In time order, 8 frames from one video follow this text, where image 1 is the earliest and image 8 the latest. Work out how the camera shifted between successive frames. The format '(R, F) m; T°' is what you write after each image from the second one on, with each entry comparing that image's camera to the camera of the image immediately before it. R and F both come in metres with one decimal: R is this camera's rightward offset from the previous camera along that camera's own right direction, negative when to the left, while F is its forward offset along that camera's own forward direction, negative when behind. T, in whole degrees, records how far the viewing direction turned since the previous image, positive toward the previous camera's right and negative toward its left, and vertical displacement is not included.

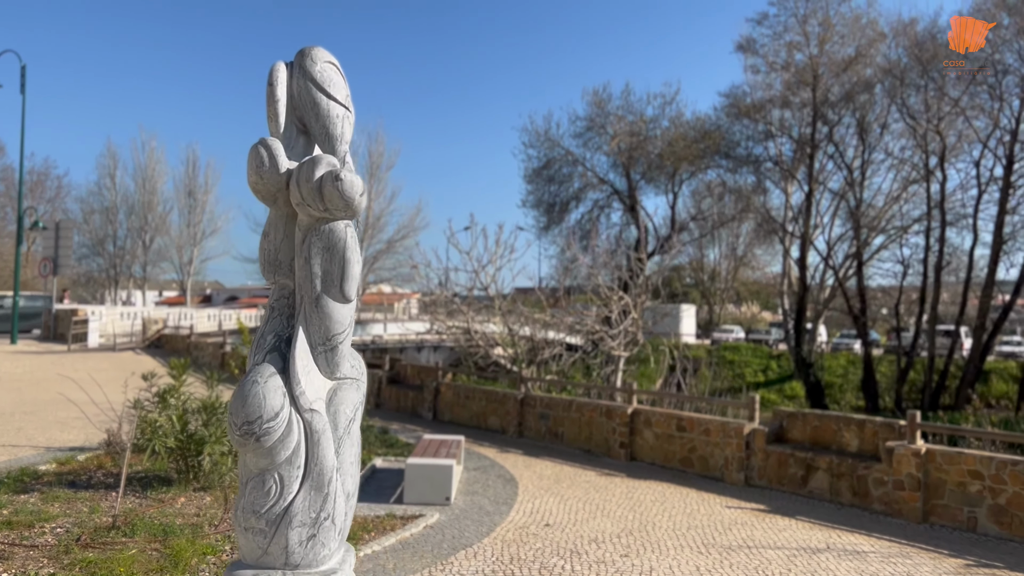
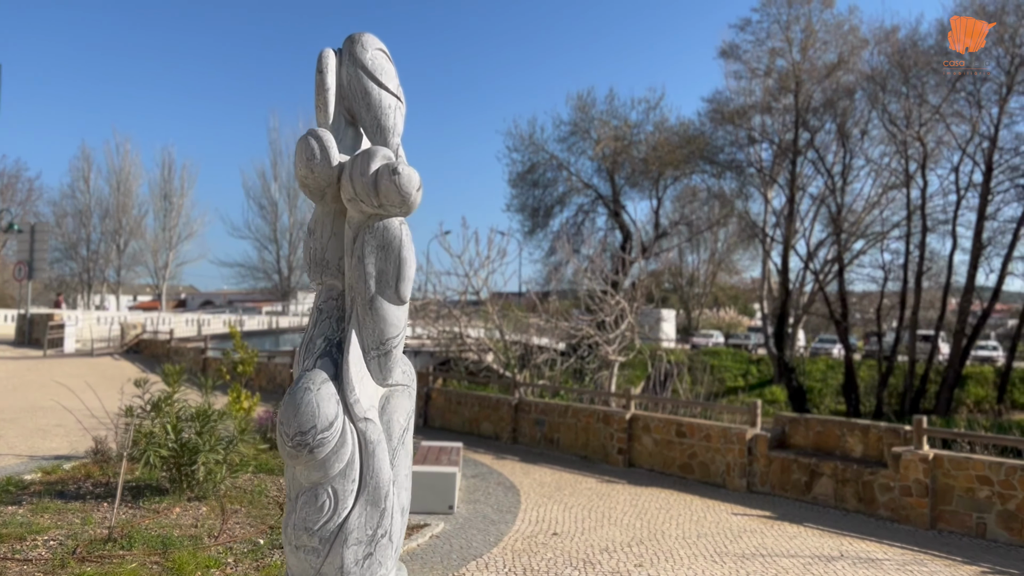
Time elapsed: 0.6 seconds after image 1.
(-0.3, +0.1) m; +2°
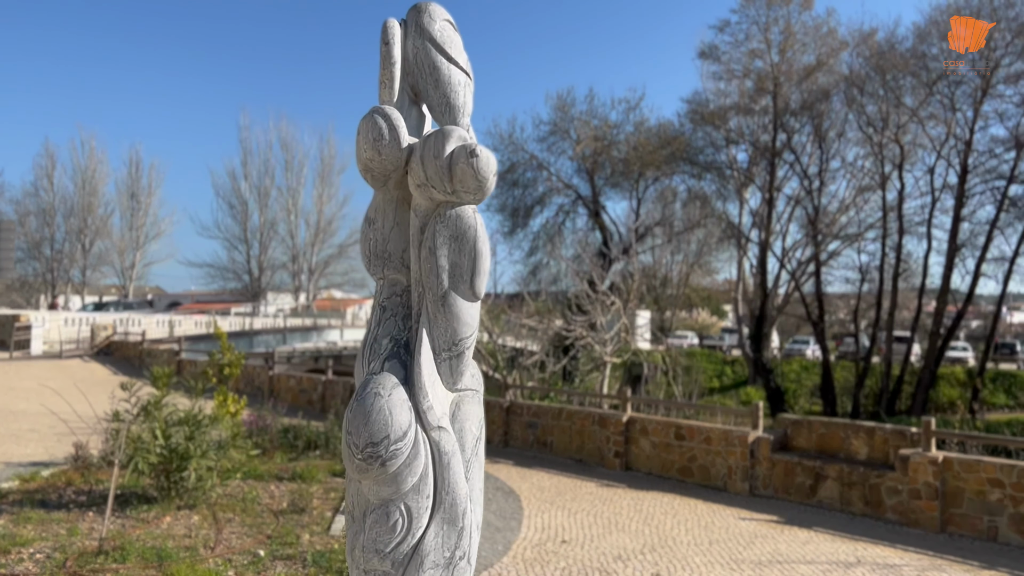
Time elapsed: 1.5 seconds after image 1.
(-0.3, +0.2) m; +2°
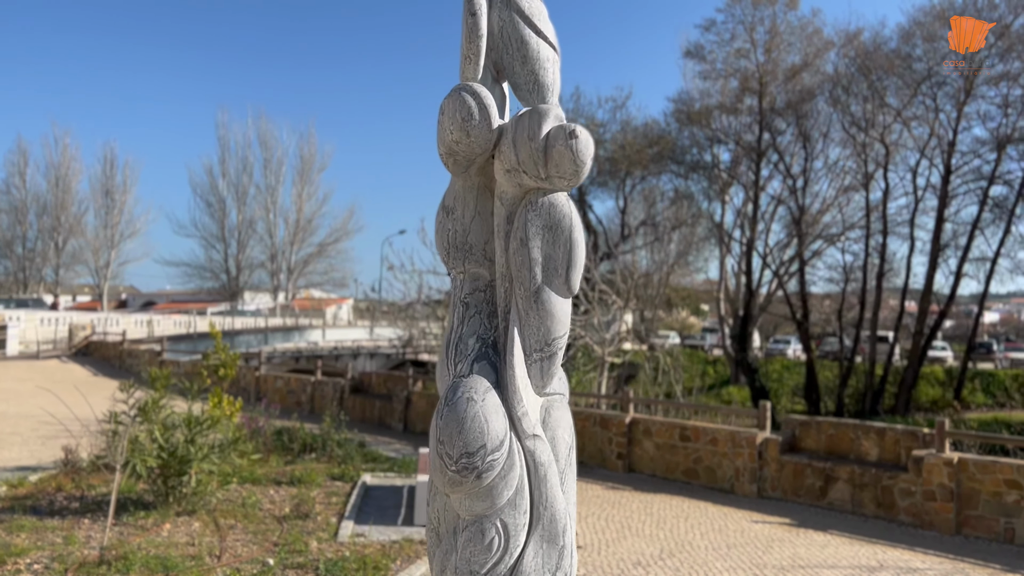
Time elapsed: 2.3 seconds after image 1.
(-0.3, +0.2) m; +2°
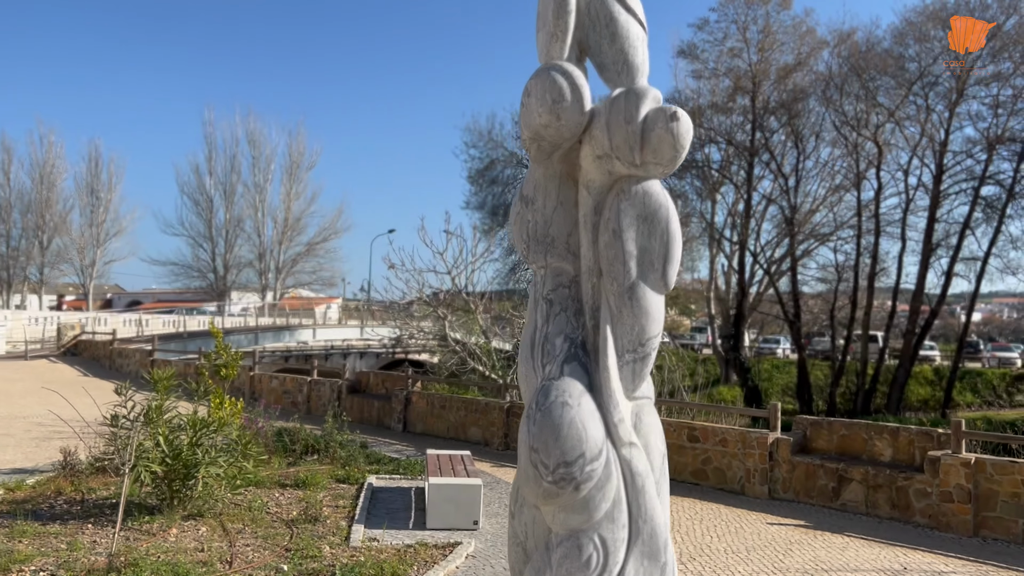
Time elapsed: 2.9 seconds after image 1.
(-0.2, +0.1) m; +1°
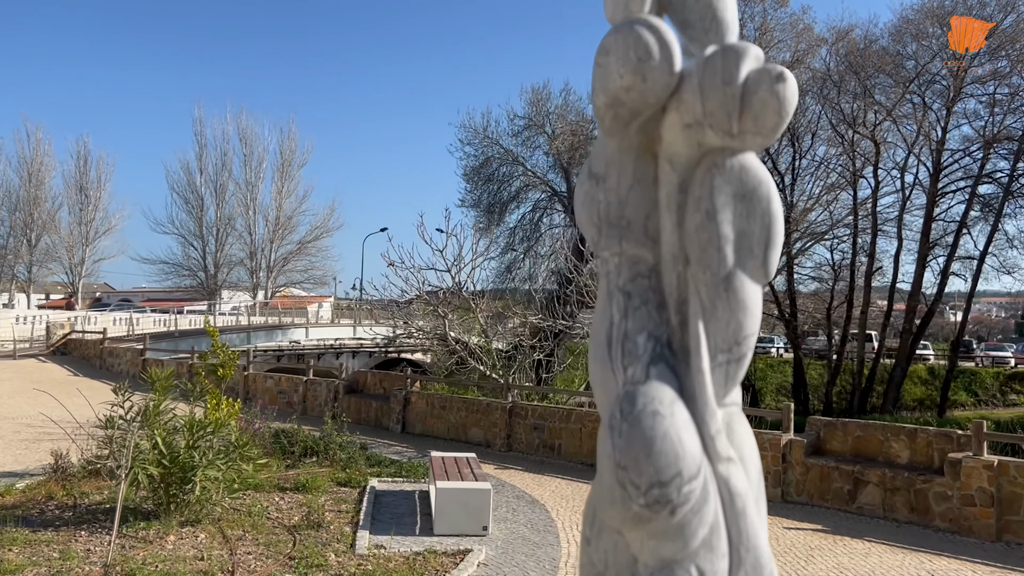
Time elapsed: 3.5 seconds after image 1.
(-0.2, +0.2) m; +1°
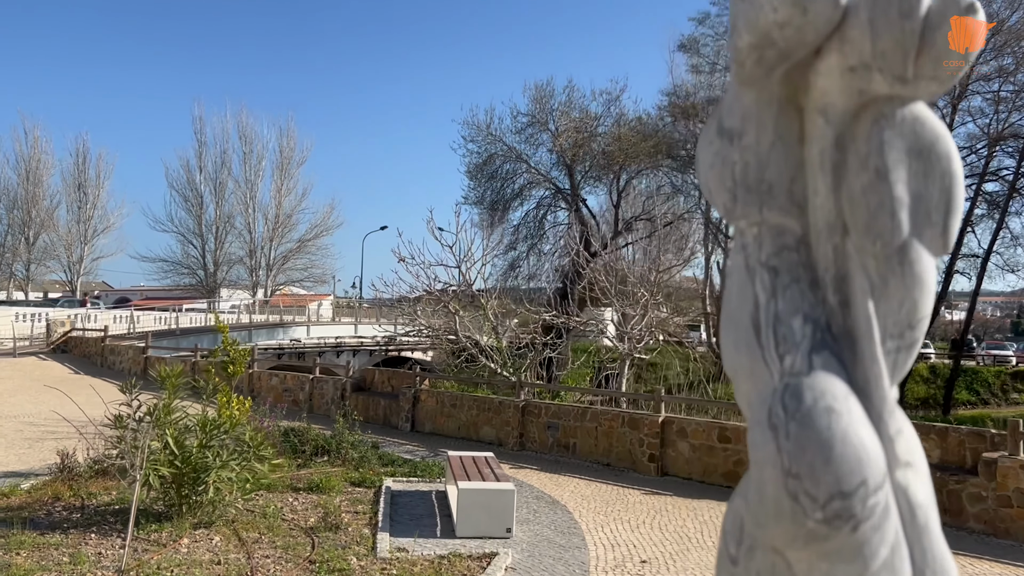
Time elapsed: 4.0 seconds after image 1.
(-0.2, +0.2) m; 0°
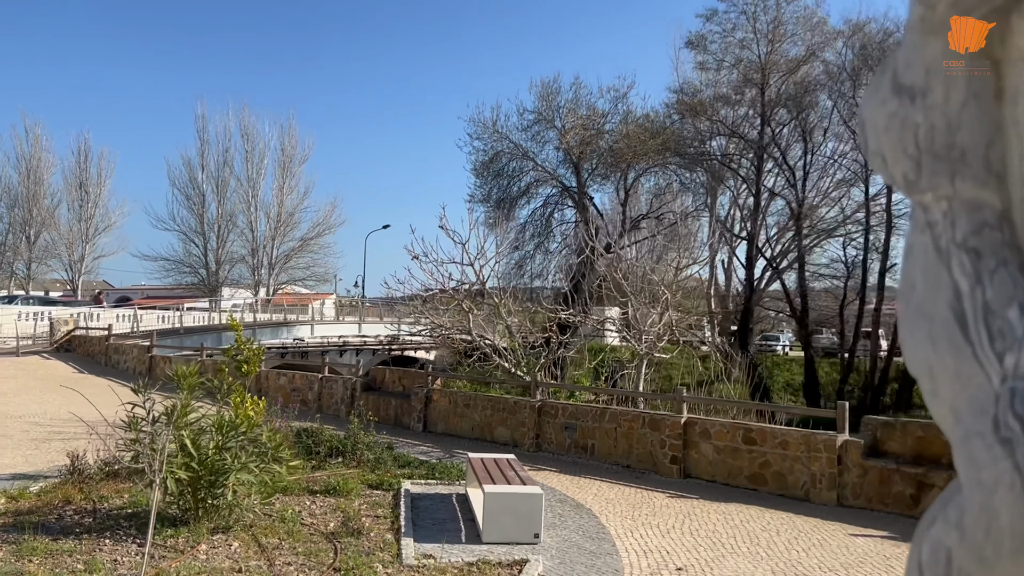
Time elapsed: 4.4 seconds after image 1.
(-0.2, +0.2) m; 0°
